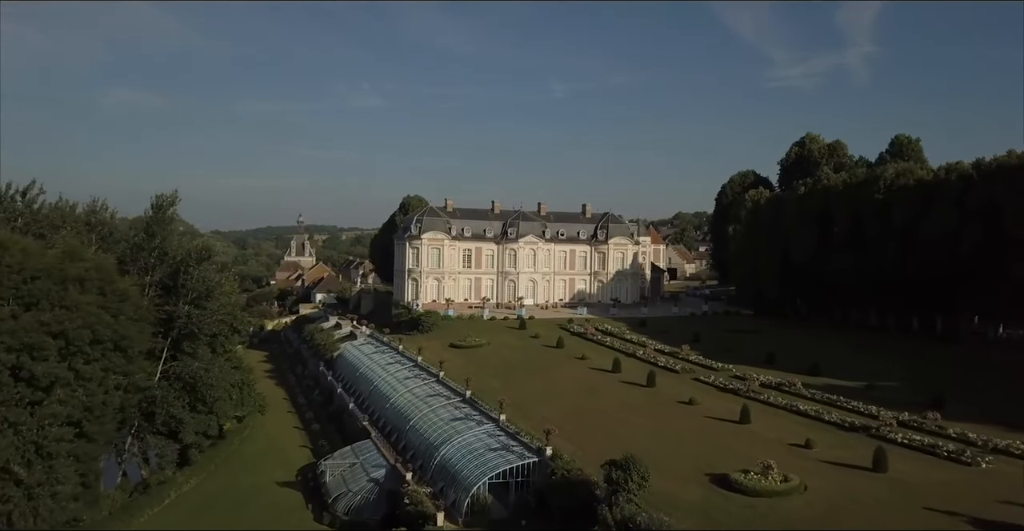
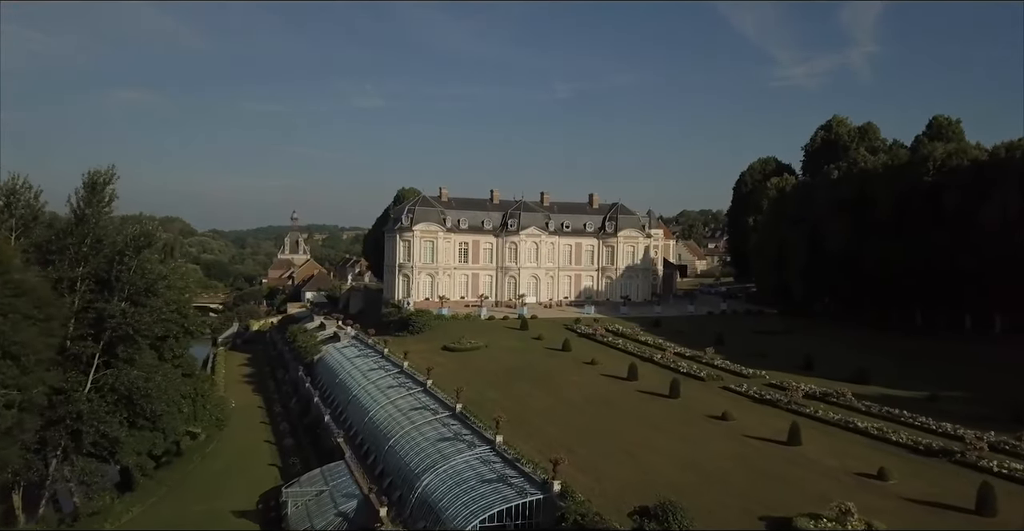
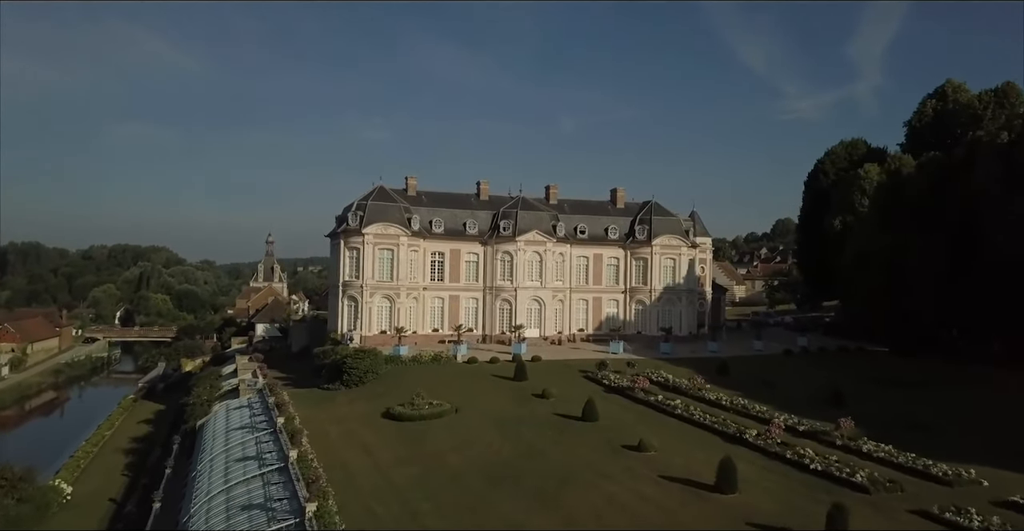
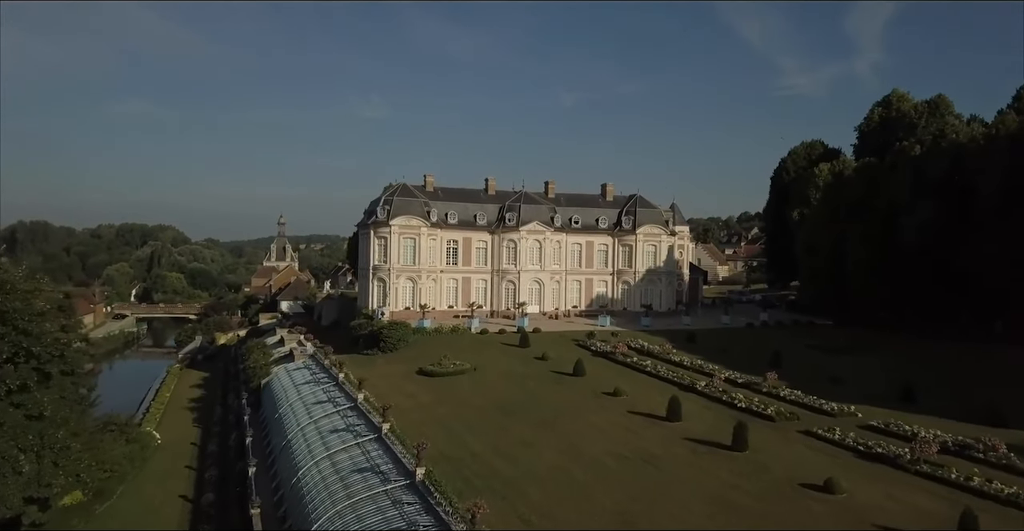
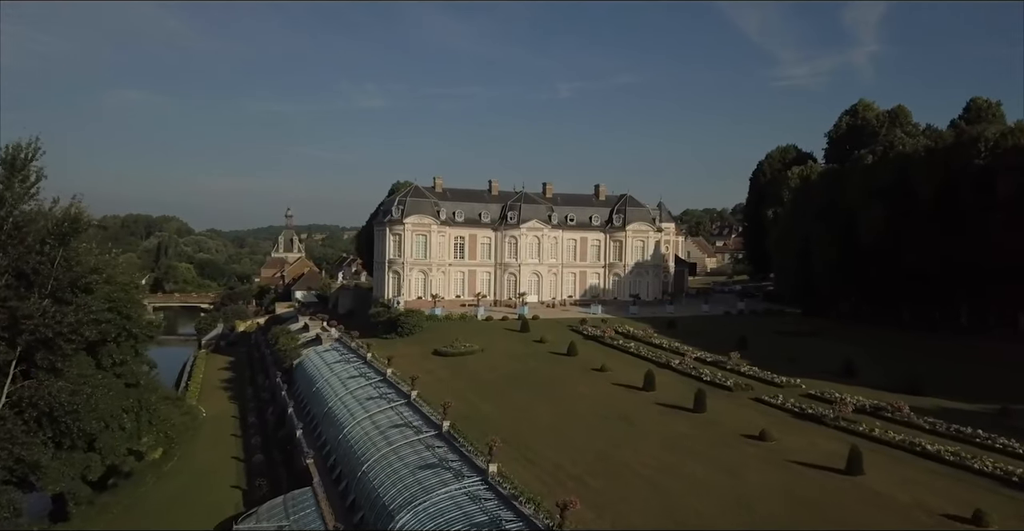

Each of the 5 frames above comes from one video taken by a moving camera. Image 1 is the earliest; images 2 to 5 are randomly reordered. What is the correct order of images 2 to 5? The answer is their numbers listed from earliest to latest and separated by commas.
2, 5, 4, 3
